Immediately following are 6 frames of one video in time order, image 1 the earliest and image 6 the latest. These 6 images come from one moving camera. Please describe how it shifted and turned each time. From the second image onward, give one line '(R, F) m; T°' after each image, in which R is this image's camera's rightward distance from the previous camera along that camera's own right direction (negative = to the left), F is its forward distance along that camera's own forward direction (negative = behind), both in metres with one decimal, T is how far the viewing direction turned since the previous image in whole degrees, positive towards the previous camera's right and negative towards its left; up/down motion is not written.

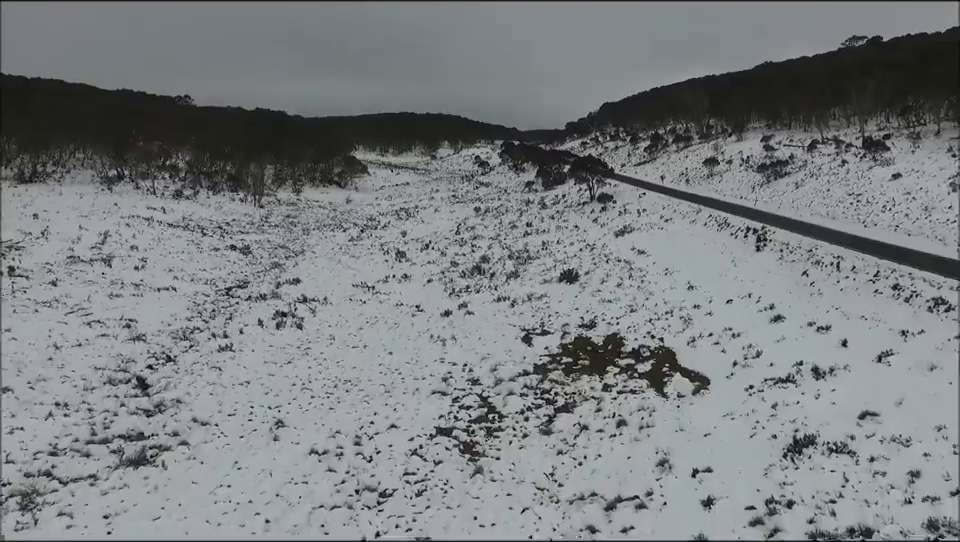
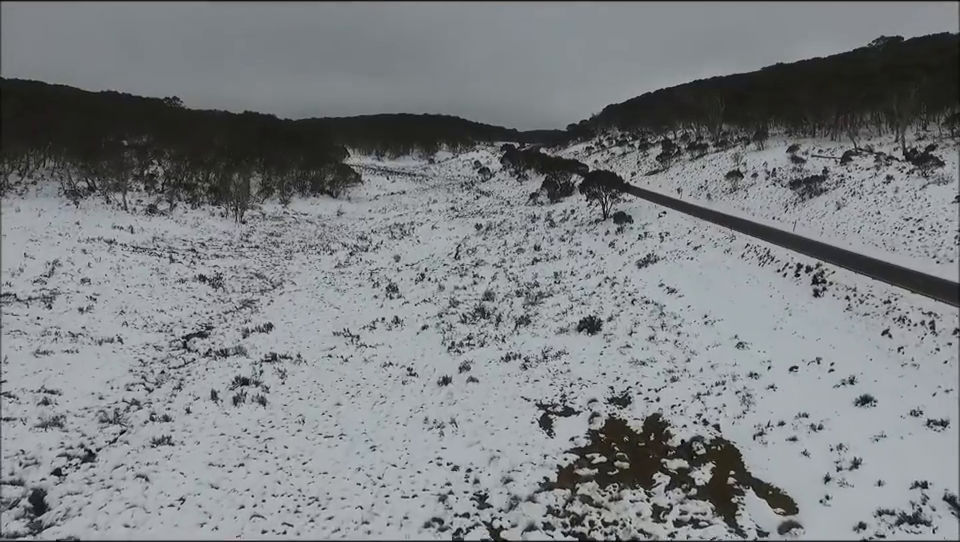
(-0.1, +2.6) m; 0°
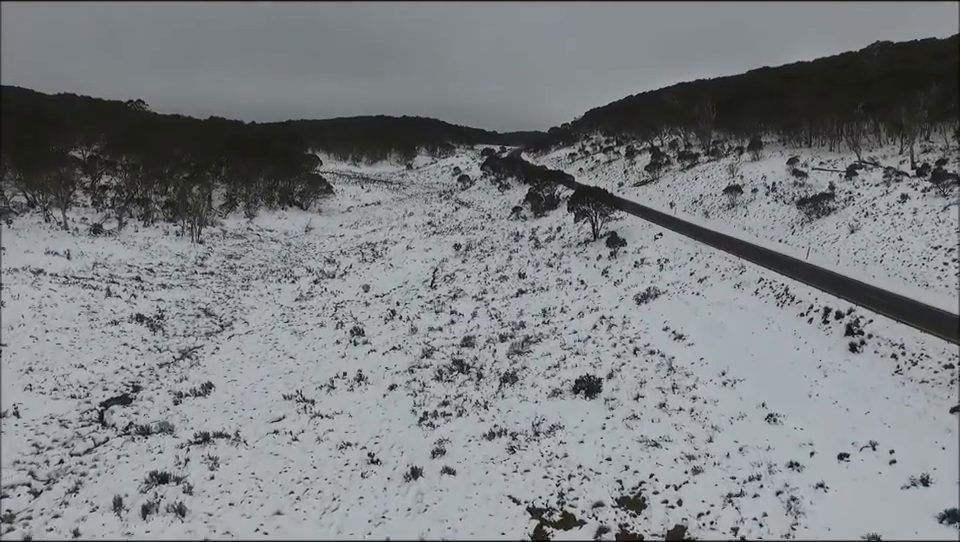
(+0.1, +2.2) m; +2°
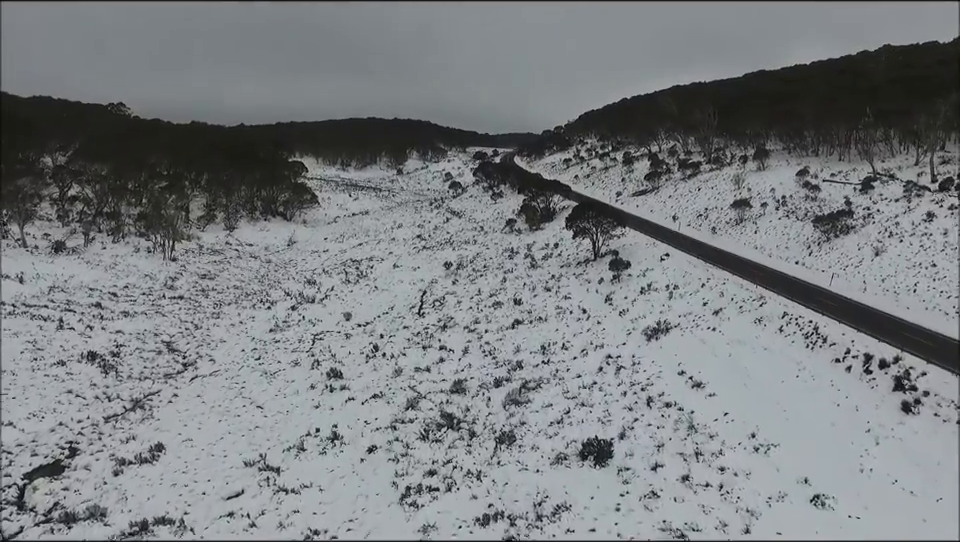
(0.0, +1.7) m; +1°
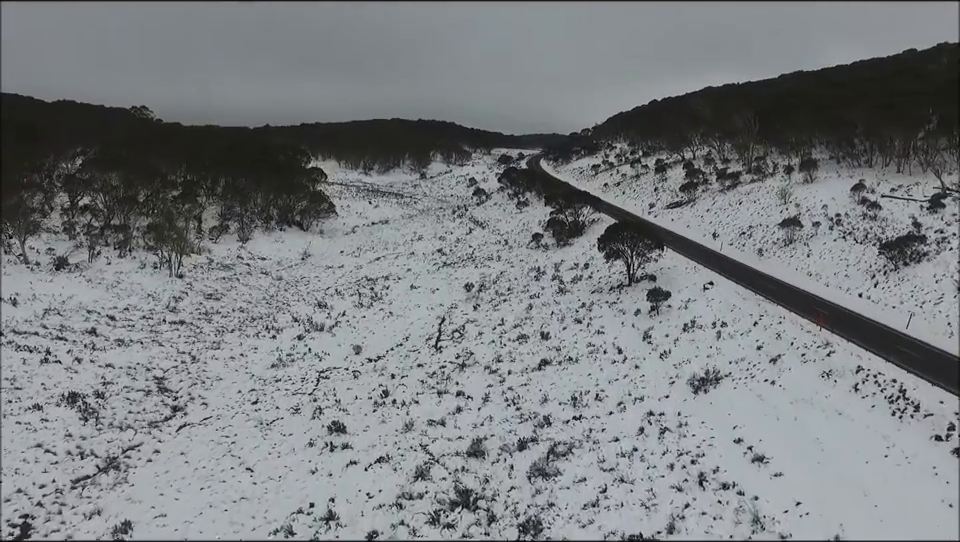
(0.0, +1.8) m; -2°
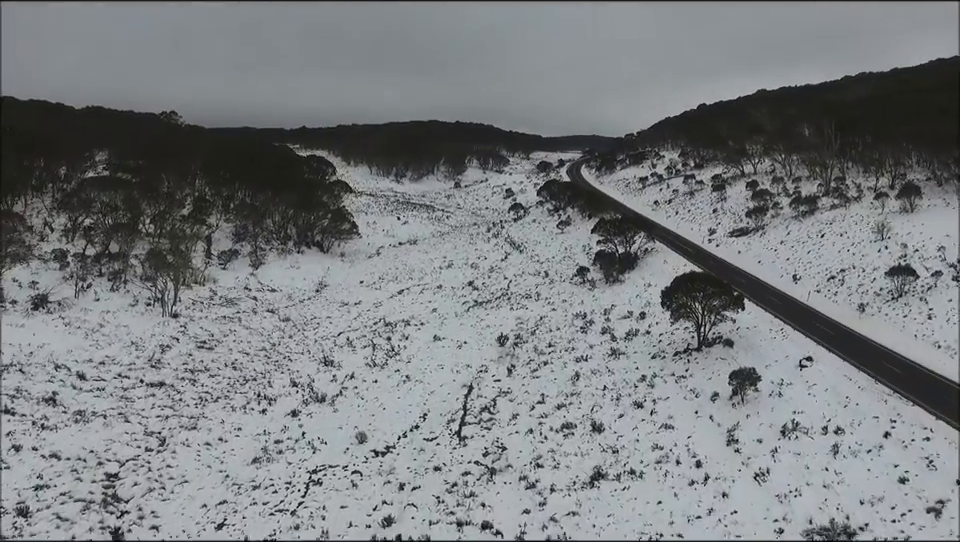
(0.0, +3.5) m; -3°
